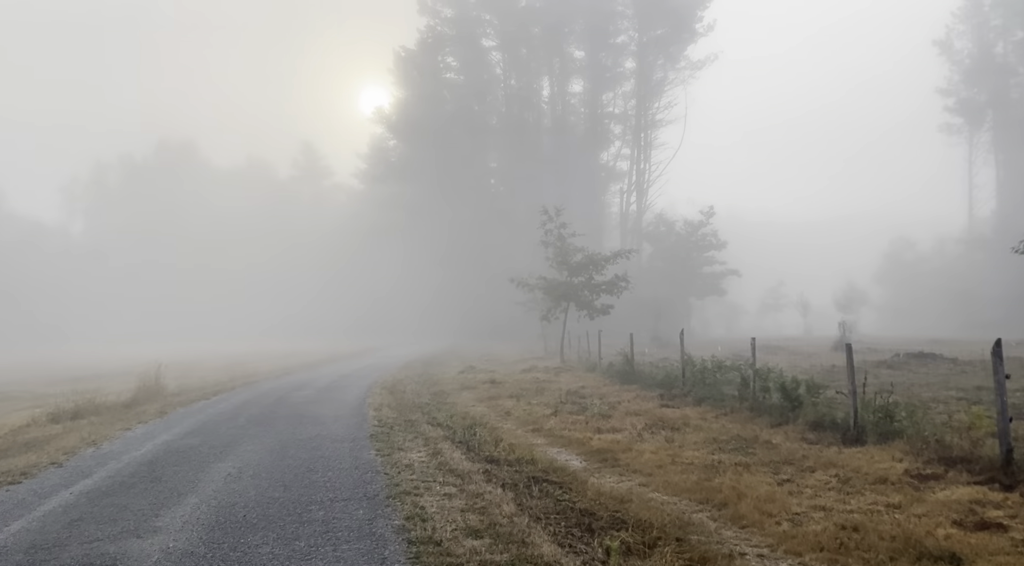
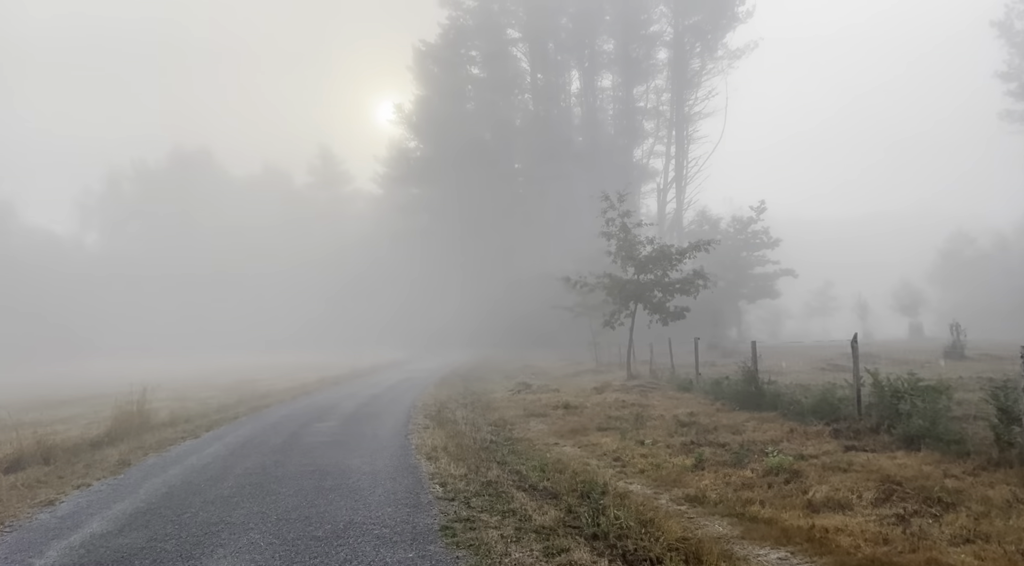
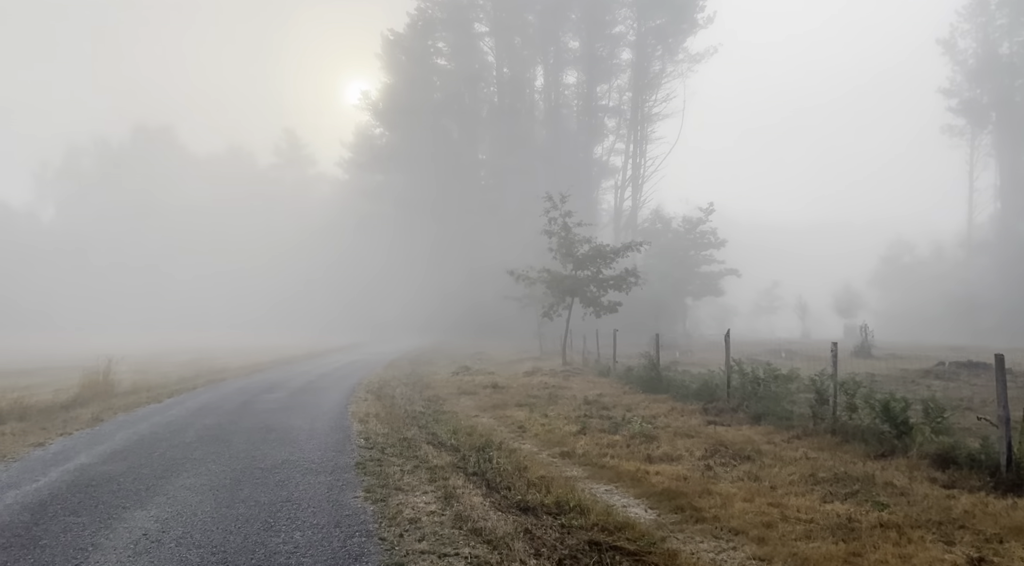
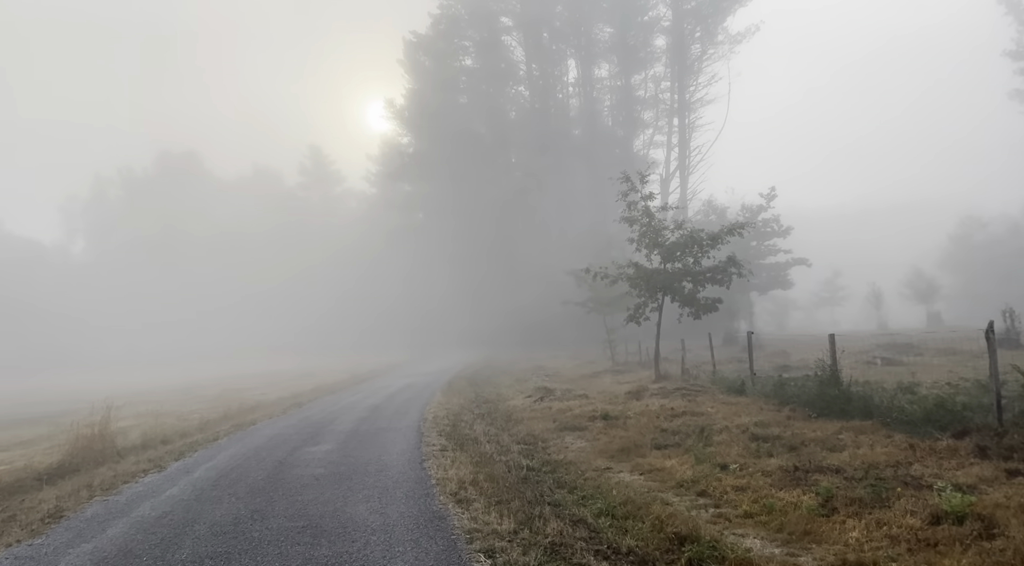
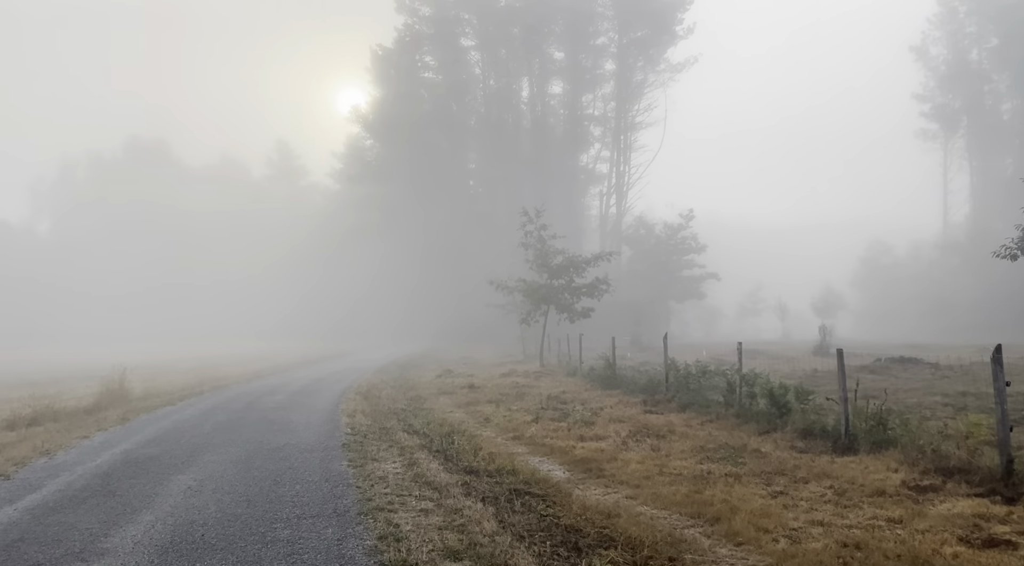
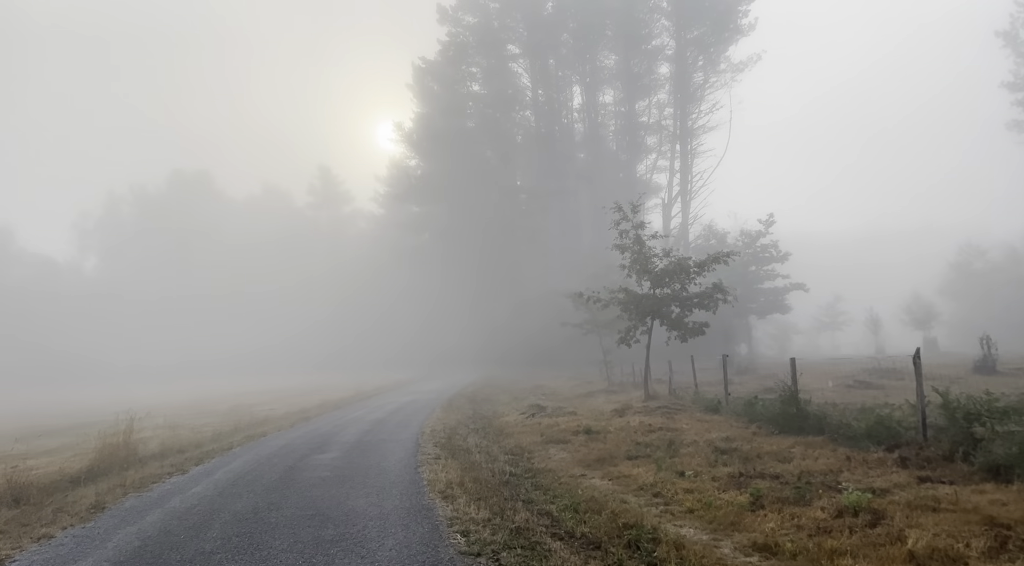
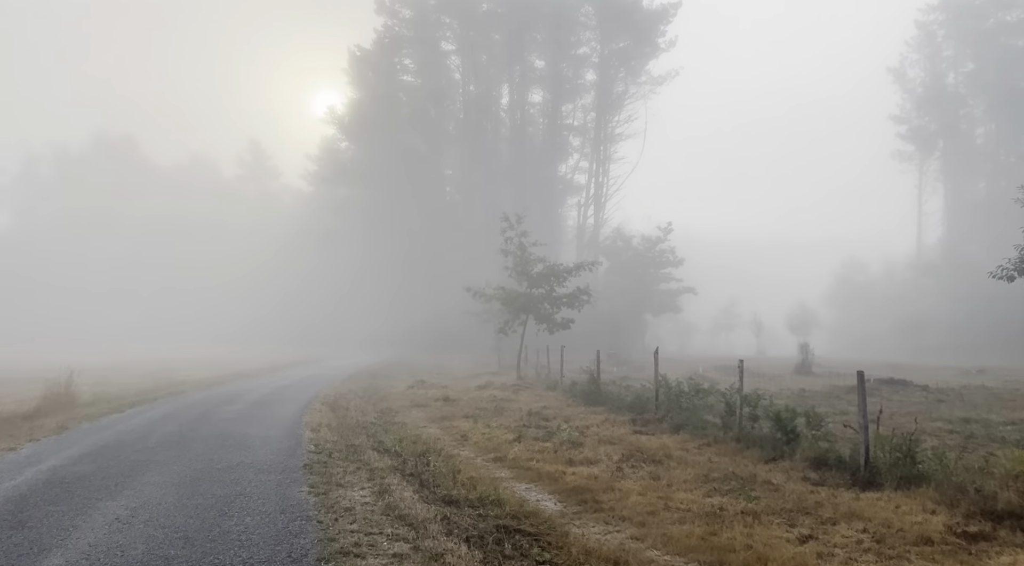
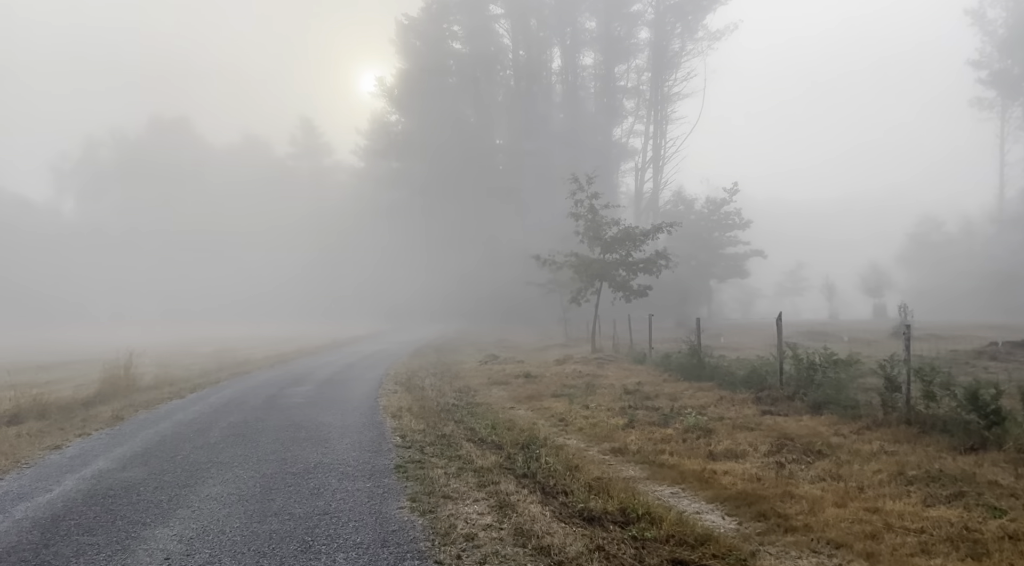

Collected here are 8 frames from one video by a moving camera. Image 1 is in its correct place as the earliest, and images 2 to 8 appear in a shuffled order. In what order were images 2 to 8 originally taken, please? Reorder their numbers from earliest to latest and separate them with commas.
5, 7, 3, 8, 2, 6, 4
